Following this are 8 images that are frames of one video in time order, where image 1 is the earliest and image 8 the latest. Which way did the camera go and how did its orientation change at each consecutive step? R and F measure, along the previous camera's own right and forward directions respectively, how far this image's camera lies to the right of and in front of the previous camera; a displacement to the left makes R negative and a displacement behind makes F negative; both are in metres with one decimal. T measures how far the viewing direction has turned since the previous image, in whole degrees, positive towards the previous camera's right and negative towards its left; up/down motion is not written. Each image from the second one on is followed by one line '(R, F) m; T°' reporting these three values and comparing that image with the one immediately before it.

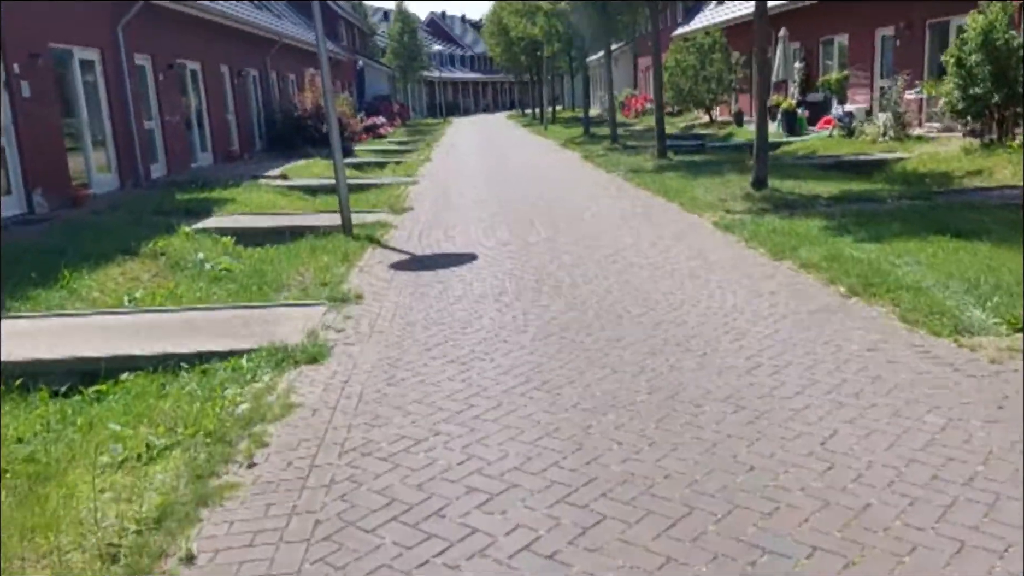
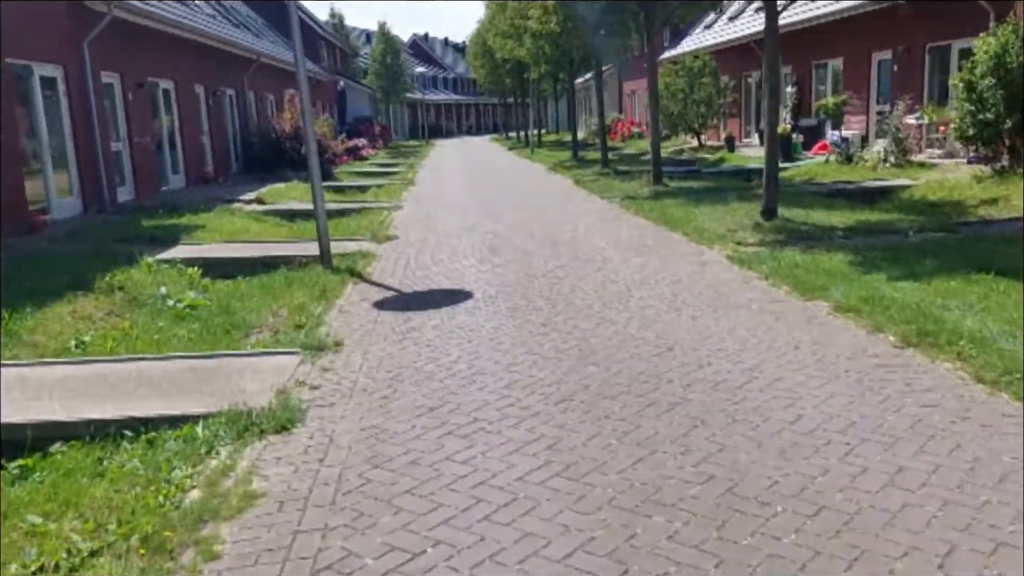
(-0.2, +0.9) m; +1°
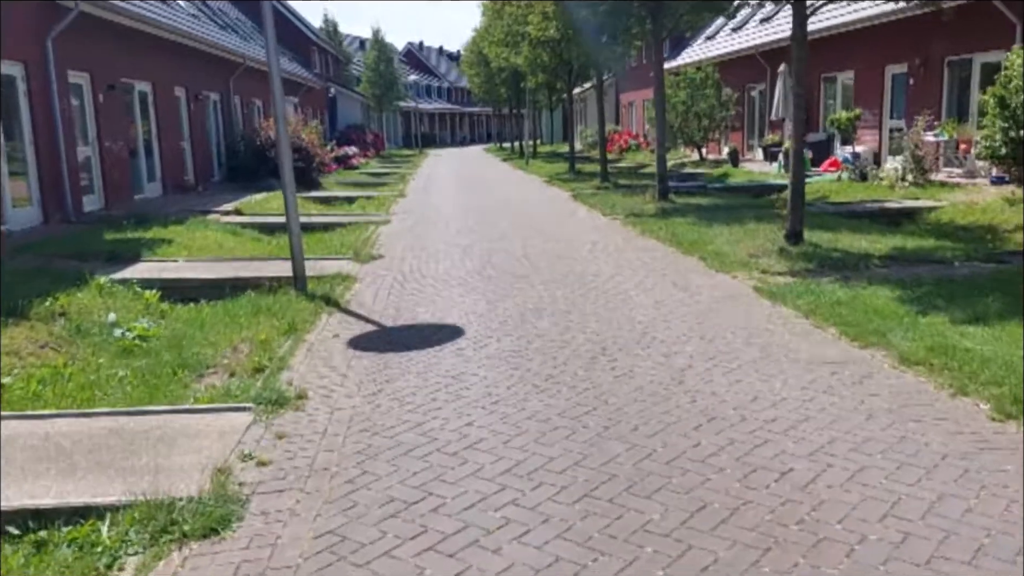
(-0.1, +1.1) m; +1°
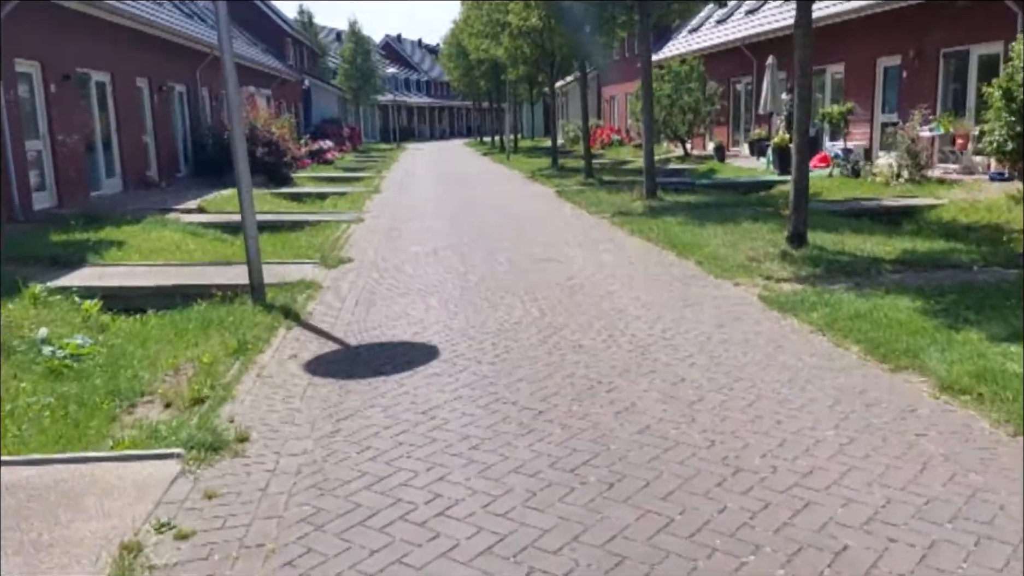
(0.0, +0.8) m; +1°
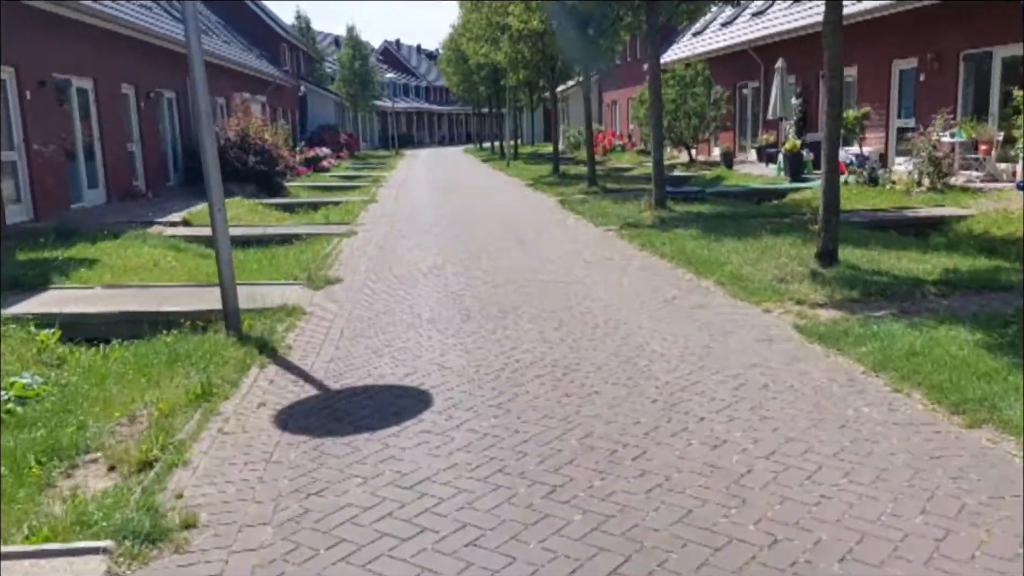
(0.0, +0.8) m; 0°
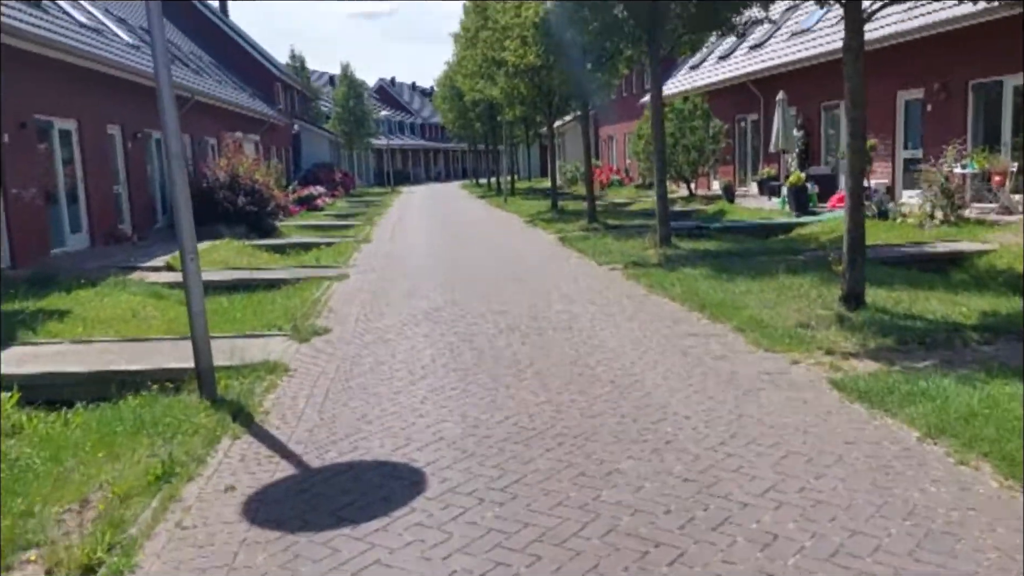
(0.0, +0.6) m; 0°
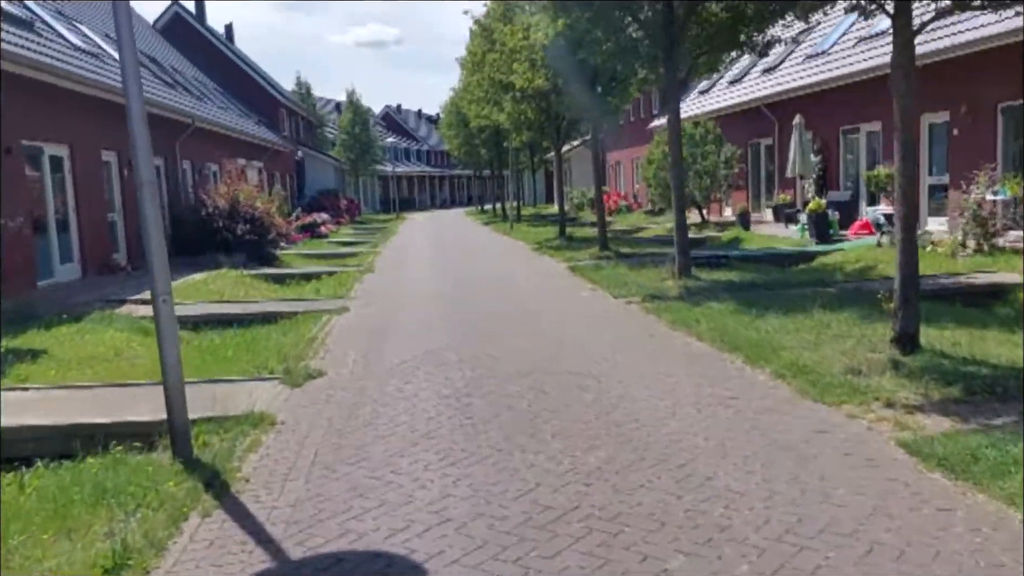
(-0.1, +0.8) m; 0°
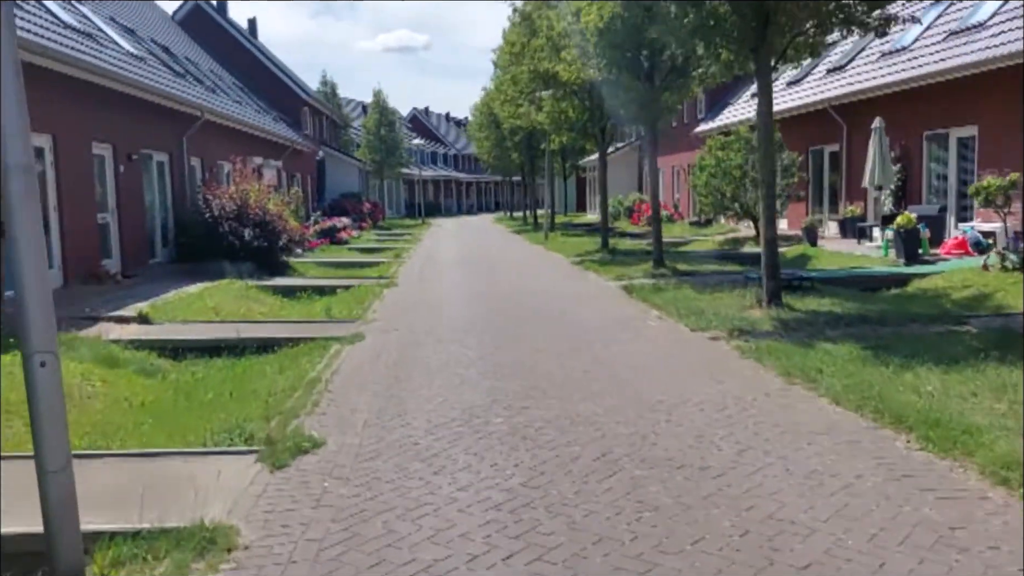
(-0.4, +2.3) m; -2°
